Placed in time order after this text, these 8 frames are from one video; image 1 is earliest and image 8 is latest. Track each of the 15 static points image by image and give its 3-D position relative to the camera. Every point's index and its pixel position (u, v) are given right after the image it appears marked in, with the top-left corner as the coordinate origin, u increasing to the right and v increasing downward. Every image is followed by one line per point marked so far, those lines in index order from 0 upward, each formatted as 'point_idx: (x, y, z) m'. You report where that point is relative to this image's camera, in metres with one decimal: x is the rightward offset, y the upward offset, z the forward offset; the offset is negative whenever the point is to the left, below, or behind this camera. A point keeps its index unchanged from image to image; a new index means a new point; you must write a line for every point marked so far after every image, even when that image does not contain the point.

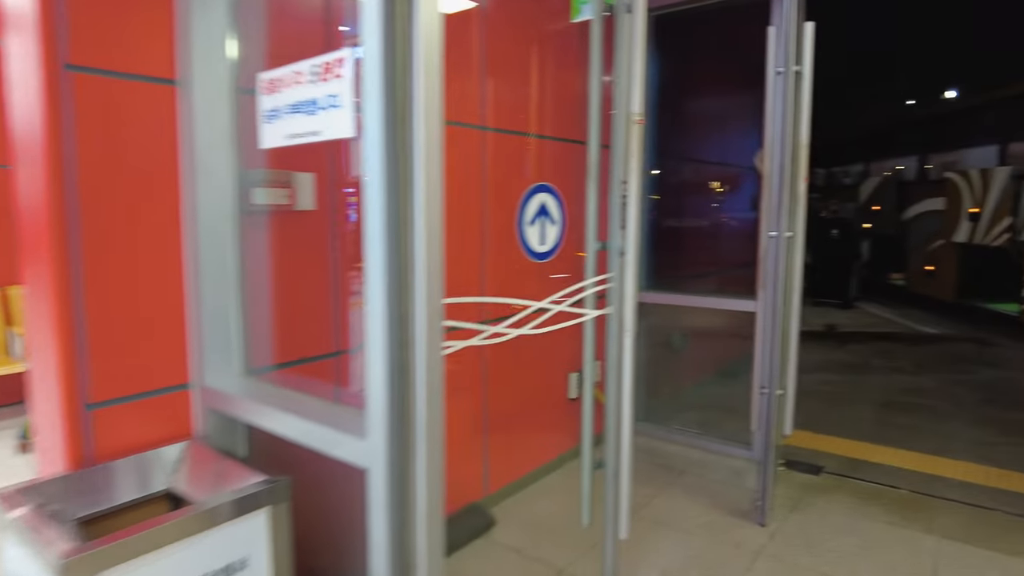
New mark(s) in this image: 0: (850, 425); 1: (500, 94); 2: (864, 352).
0: (+2.6, -1.1, +5.0) m
1: (0.0, +1.0, +3.6) m
2: (+4.1, -0.7, +7.7) m
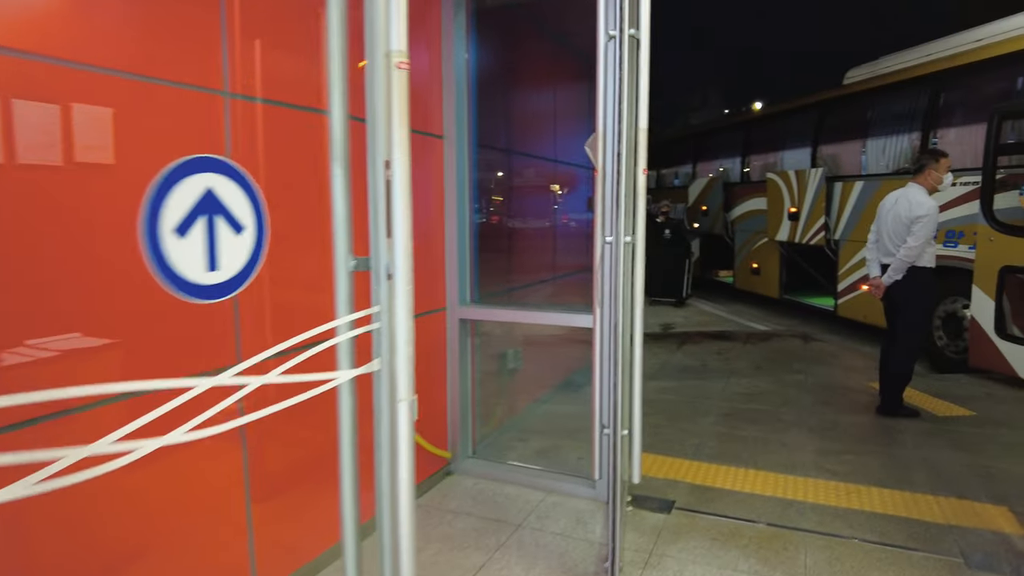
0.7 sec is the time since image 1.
0: (+1.3, -1.1, +4.7) m
1: (-1.0, +0.9, +2.6) m
2: (+2.2, -0.7, +7.6) m
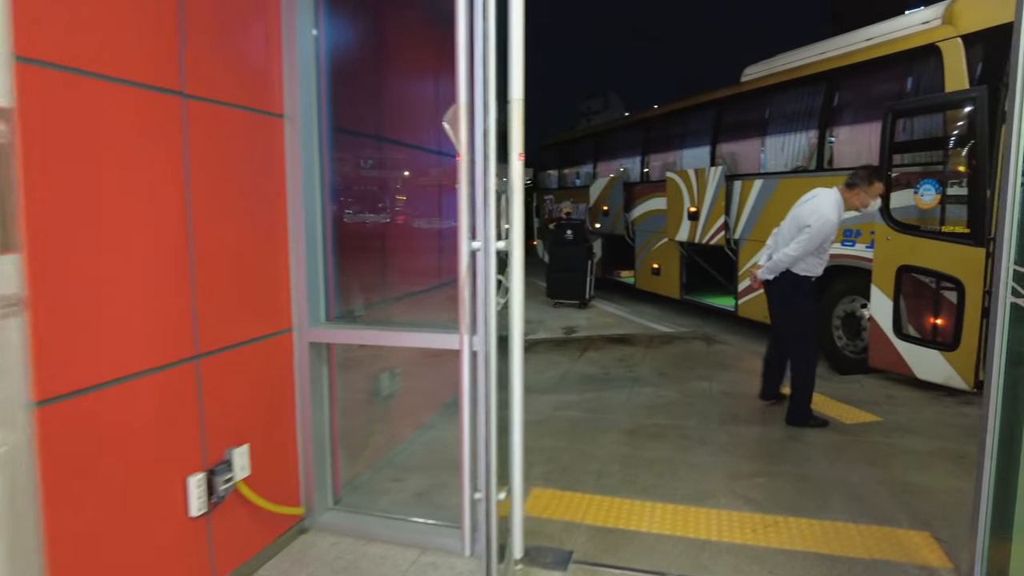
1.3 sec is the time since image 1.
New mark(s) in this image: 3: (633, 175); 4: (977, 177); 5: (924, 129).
0: (+0.6, -1.1, +4.1) m
1: (-1.5, +0.8, +1.8) m
2: (+1.0, -0.8, +7.1) m
3: (+2.2, +2.1, +12.1) m
4: (+3.8, +0.9, +5.4) m
5: (+3.7, +1.4, +6.0) m
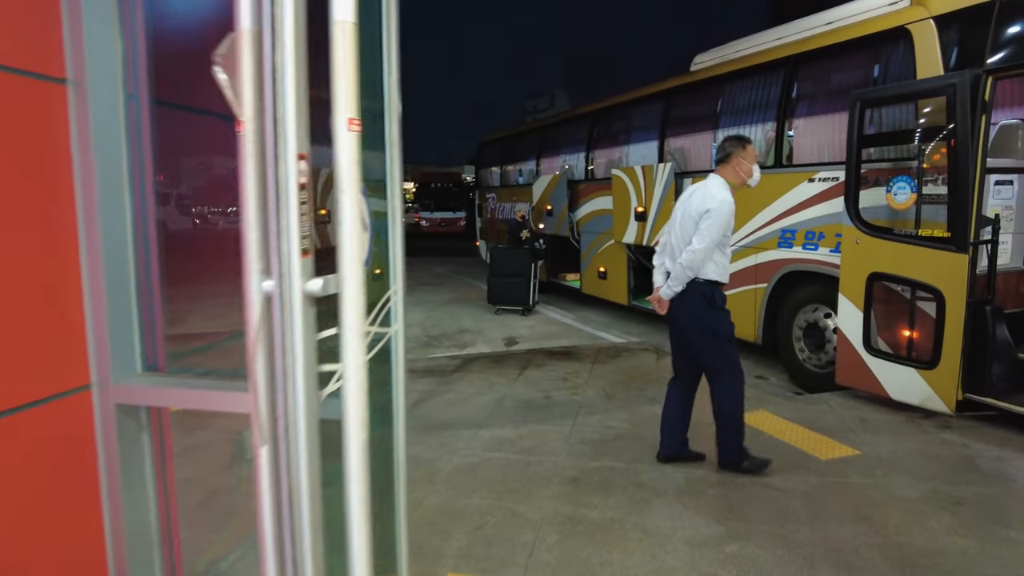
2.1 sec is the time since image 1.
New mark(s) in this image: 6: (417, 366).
0: (+0.1, -1.3, +3.3) m
1: (-1.8, +0.7, +0.8) m
2: (+0.3, -0.9, +6.3) m
3: (+1.1, +2.0, +11.3) m
4: (+3.3, +0.8, +4.8) m
5: (+3.1, +1.4, +5.4) m
6: (-1.0, -0.8, +7.0) m
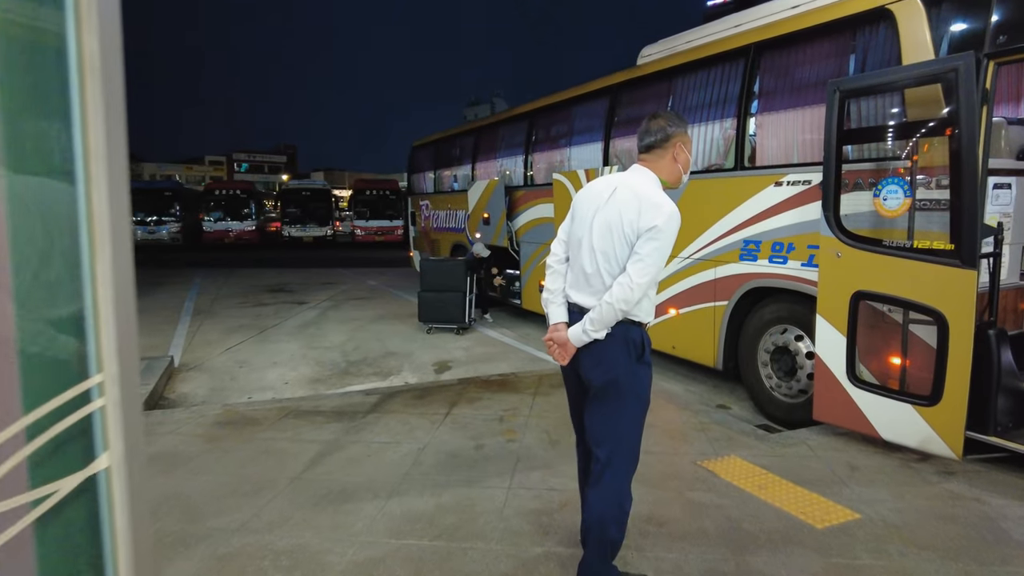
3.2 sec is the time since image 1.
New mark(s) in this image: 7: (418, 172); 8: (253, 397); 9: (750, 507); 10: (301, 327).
0: (-0.2, -1.4, +2.2) m
1: (-1.9, +0.6, -0.4) m
2: (-0.3, -1.1, +5.3) m
3: (+0.1, +1.8, +10.4) m
4: (+2.8, +0.7, +4.1) m
5: (+2.6, +1.2, +4.6) m
6: (-1.7, -1.0, +5.8) m
7: (-2.2, +2.6, +14.9) m
8: (-2.7, -1.1, +6.9) m
9: (+1.4, -1.3, +3.8) m
10: (-3.4, -0.6, +10.7) m
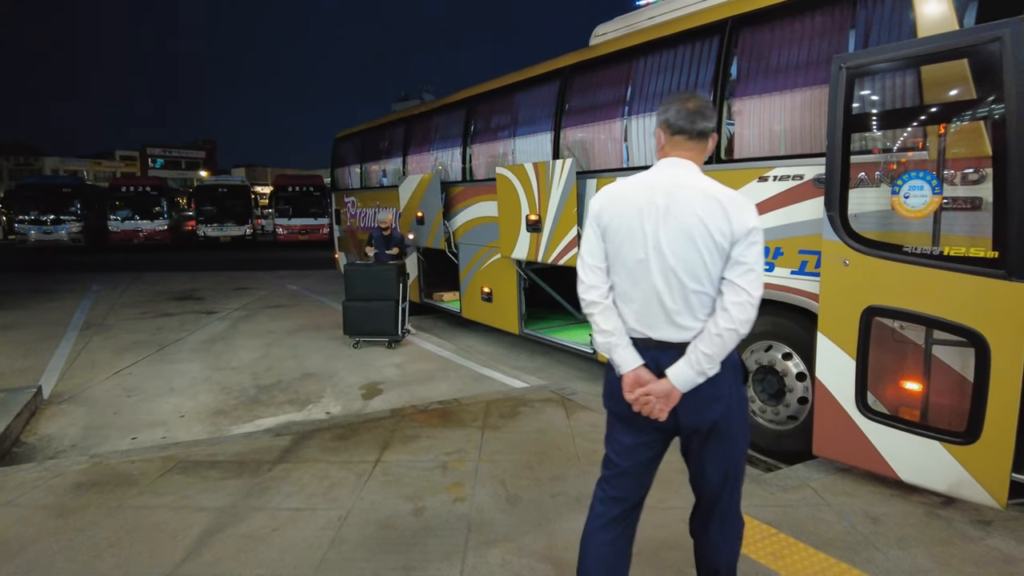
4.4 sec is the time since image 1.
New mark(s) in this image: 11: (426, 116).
0: (-0.3, -1.5, +1.3) m
1: (-1.7, +0.4, -1.5) m
2: (-0.6, -1.2, +4.3) m
3: (-0.8, +1.7, +9.4) m
4: (+2.5, +0.6, +3.4) m
5: (+2.2, +1.1, +3.9) m
6: (-2.1, -1.2, +4.7) m
7: (-3.5, +2.5, +13.7) m
8: (-3.2, -1.3, +5.6) m
9: (+1.2, -1.4, +2.9) m
10: (-4.3, -0.8, +9.4) m
11: (-1.3, +2.7, +10.3) m
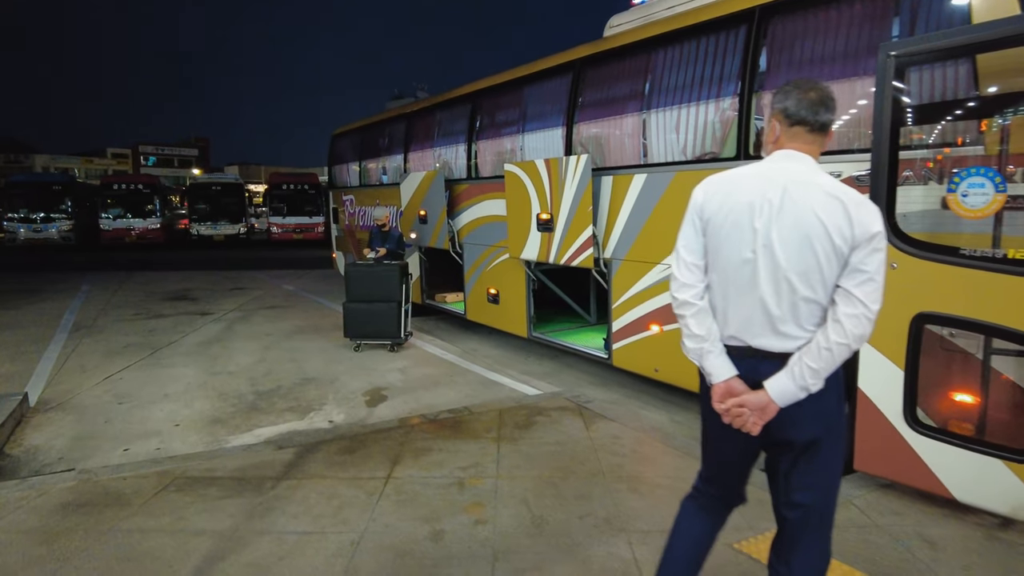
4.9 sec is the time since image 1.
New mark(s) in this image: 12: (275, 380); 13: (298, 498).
0: (-0.1, -1.6, +1.0) m
1: (-1.5, +0.4, -1.8) m
2: (-0.5, -1.2, +4.0) m
3: (-0.8, +1.7, +9.1) m
4: (+2.7, +0.6, +3.1) m
5: (+2.4, +1.1, +3.6) m
6: (-1.9, -1.2, +4.4) m
7: (-3.5, +2.5, +13.4) m
8: (-3.1, -1.3, +5.3) m
9: (+1.3, -1.4, +2.7) m
10: (-4.3, -0.8, +9.0) m
11: (-1.3, +2.7, +10.0) m
12: (-2.6, -1.0, +7.2) m
13: (-1.3, -1.2, +3.9) m
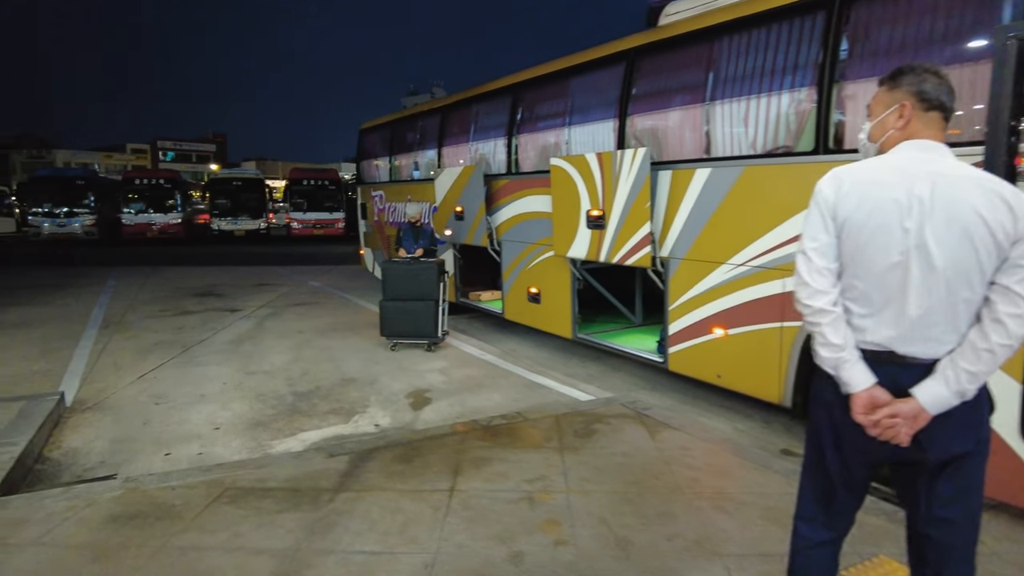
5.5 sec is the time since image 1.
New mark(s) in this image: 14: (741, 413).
0: (+0.3, -1.6, +0.7) m
1: (-1.2, +0.4, -2.1) m
2: (-0.1, -1.2, +3.7) m
3: (-0.2, +1.7, +8.8) m
4: (+3.1, +0.5, +2.8) m
5: (+2.8, +1.1, +3.3) m
6: (-1.5, -1.2, +4.1) m
7: (-2.8, +2.6, +13.1) m
8: (-2.7, -1.3, +5.1) m
9: (+1.7, -1.4, +2.4) m
10: (-3.7, -0.7, +8.9) m
11: (-0.7, +2.7, +9.7) m
12: (-2.1, -1.0, +7.0) m
13: (-0.8, -1.2, +3.6) m
14: (+2.0, -1.1, +5.7) m
